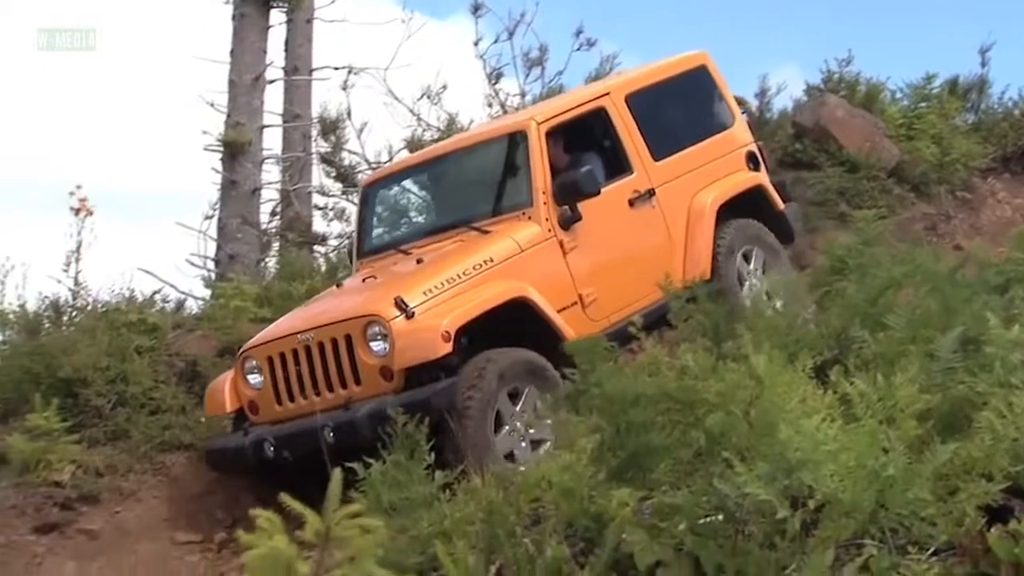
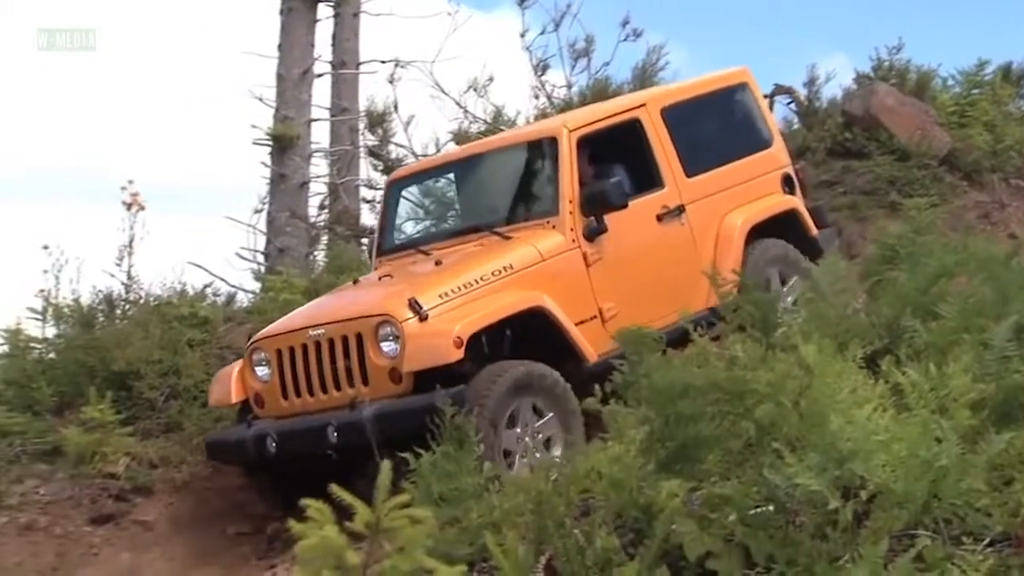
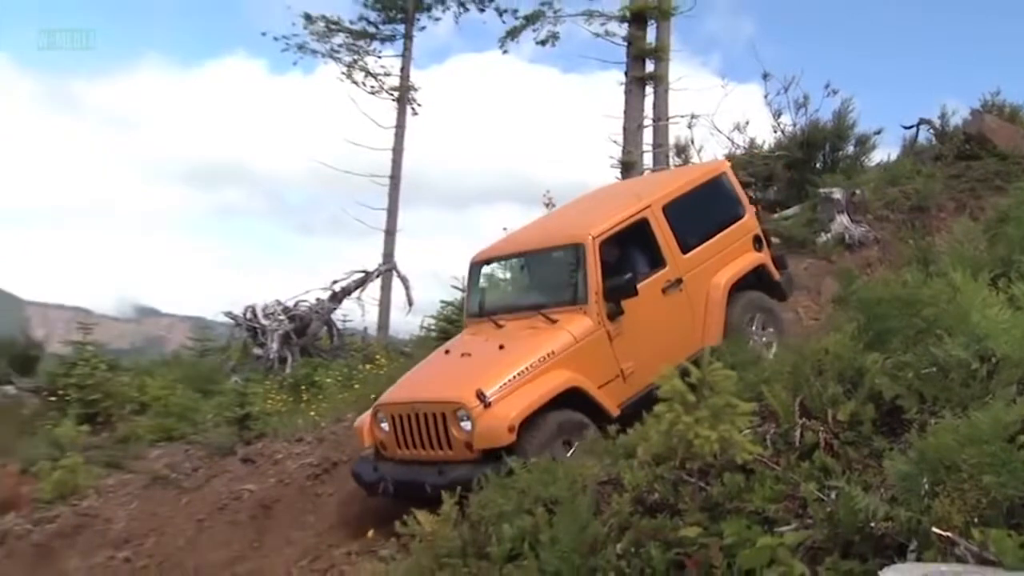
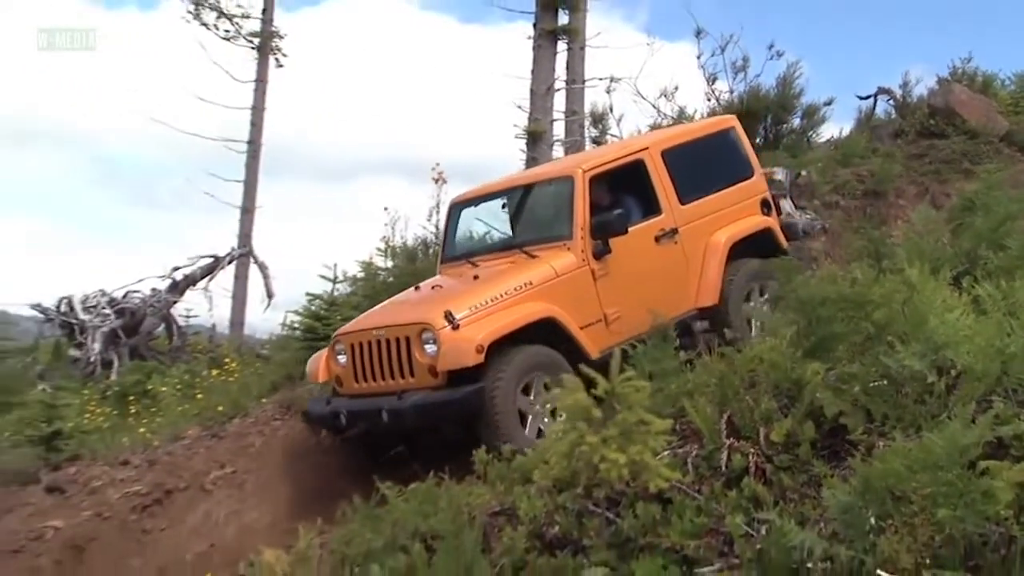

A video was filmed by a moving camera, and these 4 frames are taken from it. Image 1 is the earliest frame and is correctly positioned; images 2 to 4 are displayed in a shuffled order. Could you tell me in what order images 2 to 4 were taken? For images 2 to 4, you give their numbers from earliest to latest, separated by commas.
2, 4, 3
